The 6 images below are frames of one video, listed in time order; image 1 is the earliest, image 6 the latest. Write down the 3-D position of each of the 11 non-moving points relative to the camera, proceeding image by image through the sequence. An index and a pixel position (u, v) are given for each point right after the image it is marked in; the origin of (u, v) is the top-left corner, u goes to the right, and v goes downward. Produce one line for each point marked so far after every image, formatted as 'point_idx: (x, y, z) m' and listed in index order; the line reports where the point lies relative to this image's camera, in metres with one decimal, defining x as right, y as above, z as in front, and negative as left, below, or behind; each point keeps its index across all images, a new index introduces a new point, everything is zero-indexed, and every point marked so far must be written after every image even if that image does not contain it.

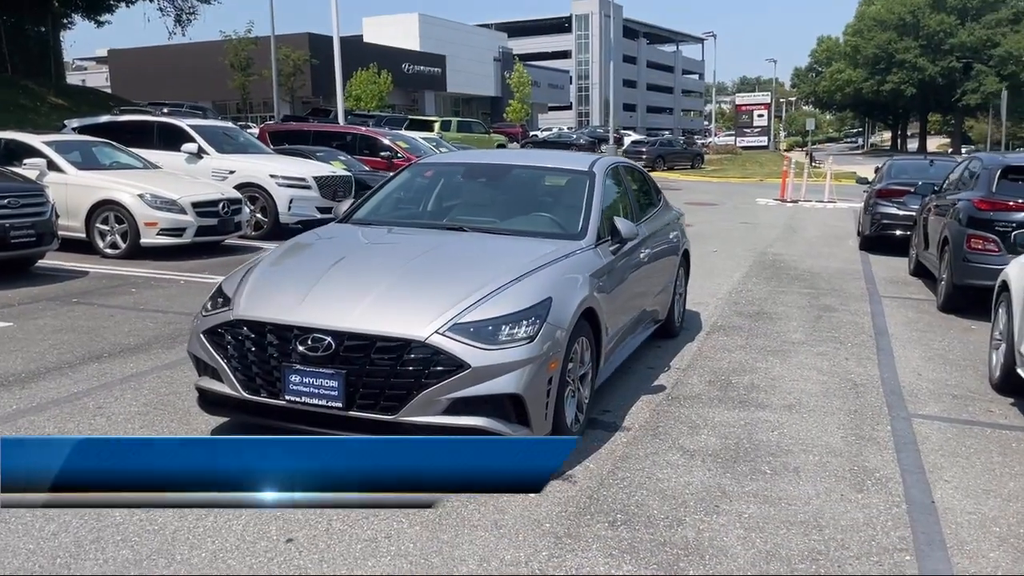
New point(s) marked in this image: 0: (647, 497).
0: (+0.7, -1.0, +4.3) m
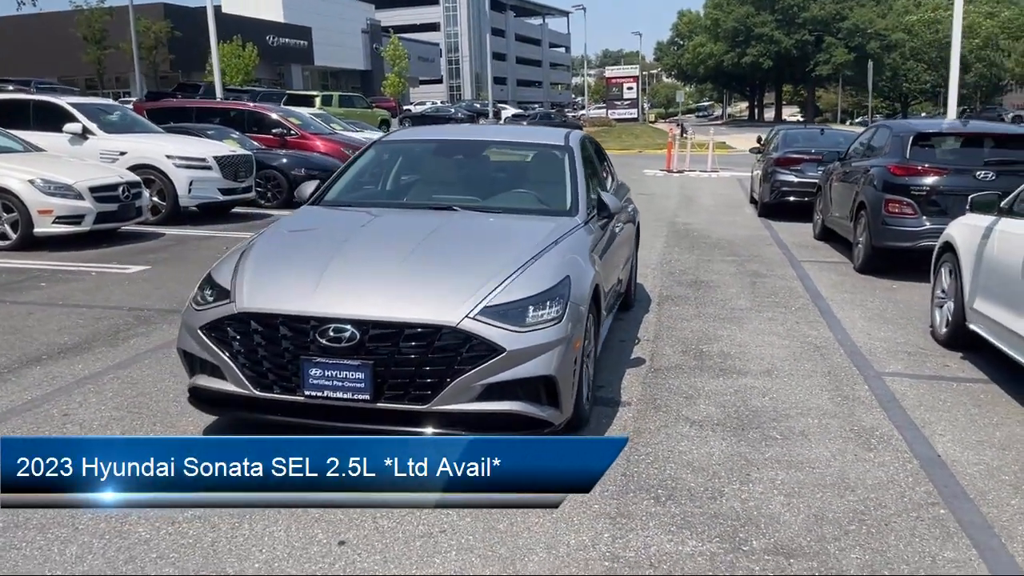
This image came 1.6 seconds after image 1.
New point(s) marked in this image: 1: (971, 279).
0: (+0.8, -0.9, +4.4) m
1: (+3.3, +0.1, +6.3) m
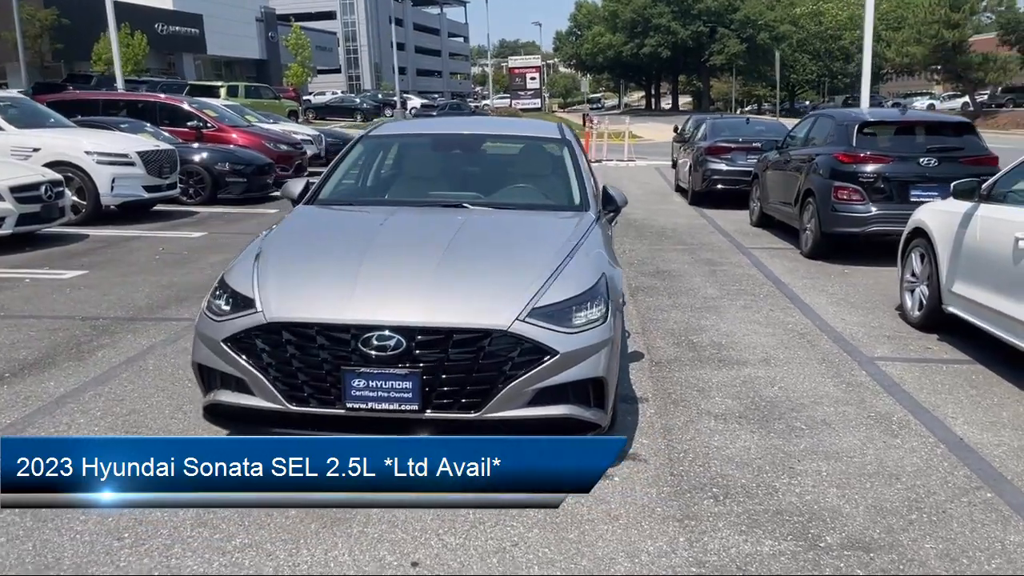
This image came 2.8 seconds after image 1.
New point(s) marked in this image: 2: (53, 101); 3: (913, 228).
0: (+1.0, -0.9, +4.3) m
1: (+3.3, +0.2, +6.6) m
2: (-9.9, +4.0, +18.9) m
3: (+3.3, +0.5, +7.2) m
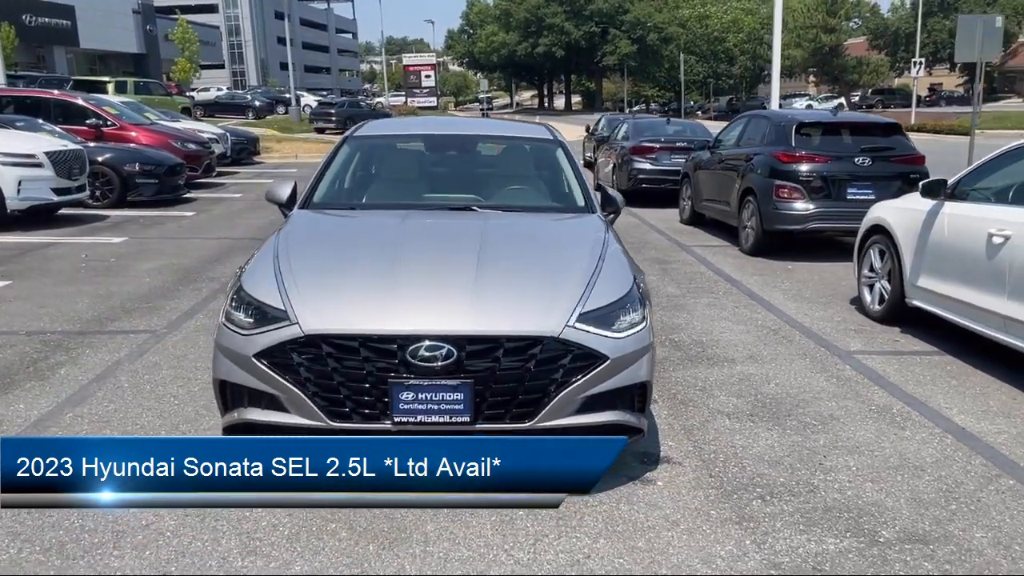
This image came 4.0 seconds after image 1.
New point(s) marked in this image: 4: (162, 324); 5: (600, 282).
0: (+1.2, -0.9, +4.4) m
1: (+3.1, +0.2, +6.9) m
2: (-11.5, +3.8, +17.5) m
3: (+3.1, +0.5, +7.5) m
4: (-2.8, -0.3, +7.0) m
5: (+0.4, 0.0, +4.2) m
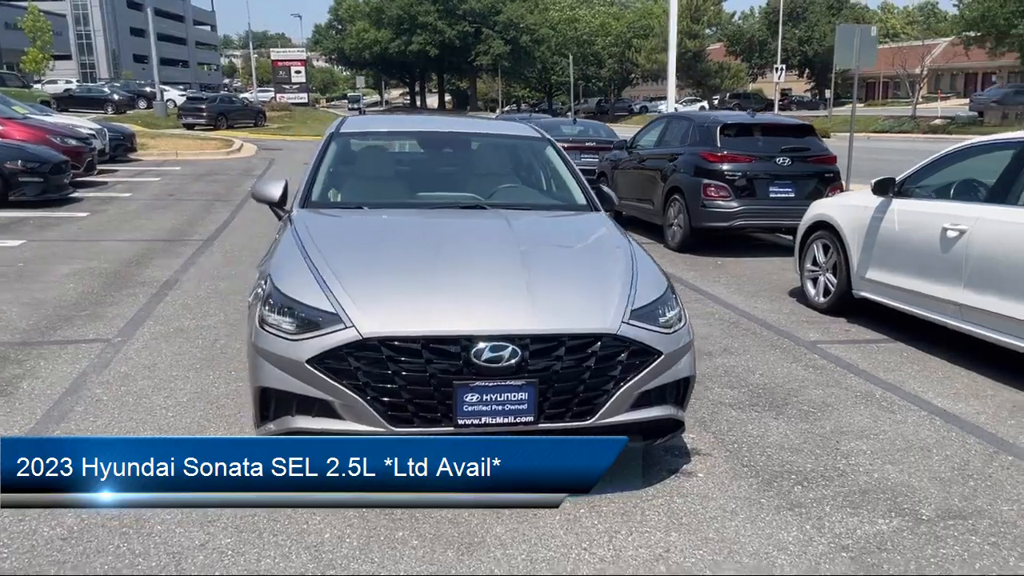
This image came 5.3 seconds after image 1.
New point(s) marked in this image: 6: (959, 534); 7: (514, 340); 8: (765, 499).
0: (+1.4, -0.9, +4.5) m
1: (+2.9, +0.3, +7.3) m
2: (-13.2, +3.6, +15.6) m
3: (+2.7, +0.6, +7.9) m
4: (-3.0, -0.3, +6.5) m
5: (+0.6, 0.0, +4.2) m
6: (+1.9, -1.0, +3.7) m
7: (0.0, -0.2, +3.7) m
8: (+1.1, -1.0, +4.0) m
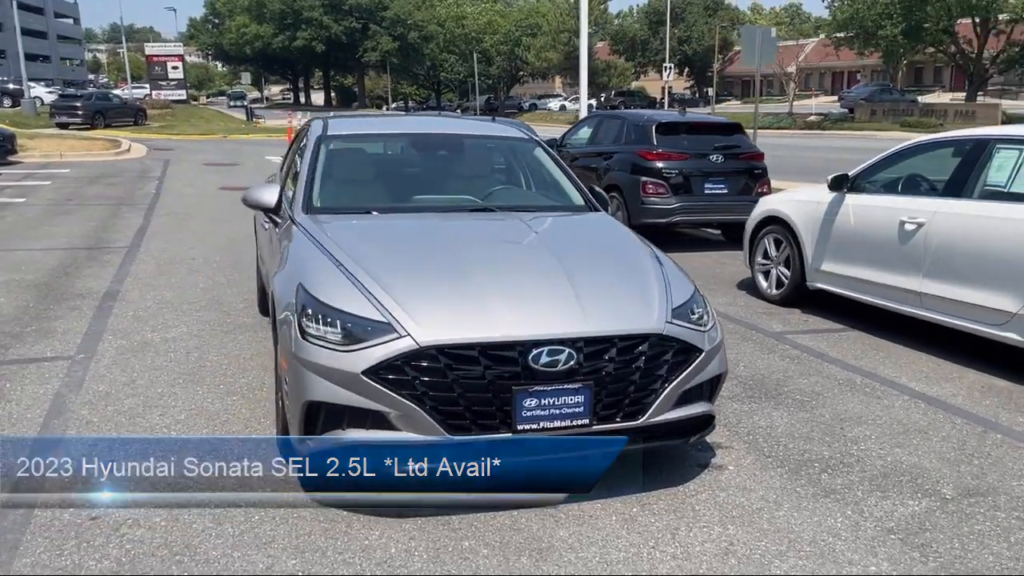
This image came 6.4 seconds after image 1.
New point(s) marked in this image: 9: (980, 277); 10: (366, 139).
0: (+1.5, -0.8, +4.7) m
1: (+2.6, +0.4, +7.6) m
2: (-14.5, +3.3, +13.8) m
3: (+2.4, +0.7, +8.2) m
4: (-3.1, -0.4, +6.1) m
5: (+0.8, 0.0, +4.3) m
6: (+2.1, -1.0, +3.9) m
7: (+0.2, -0.2, +3.7) m
8: (+1.3, -0.9, +4.1) m
9: (+3.2, +0.1, +6.0) m
10: (-1.0, +0.9, +5.6) m
